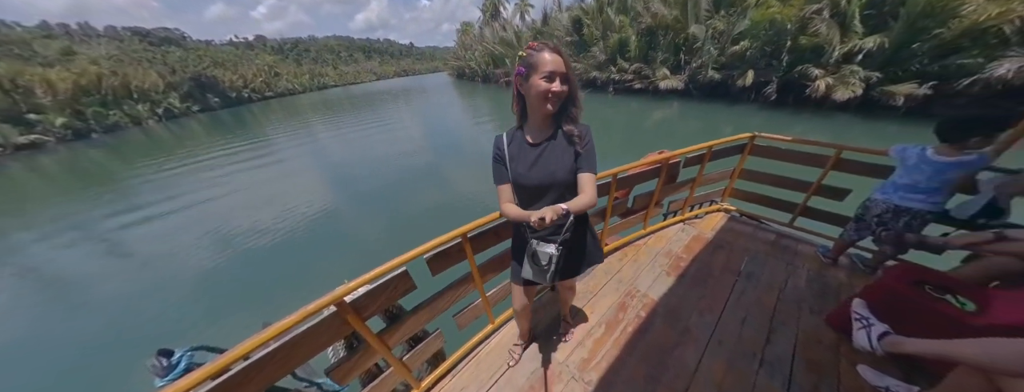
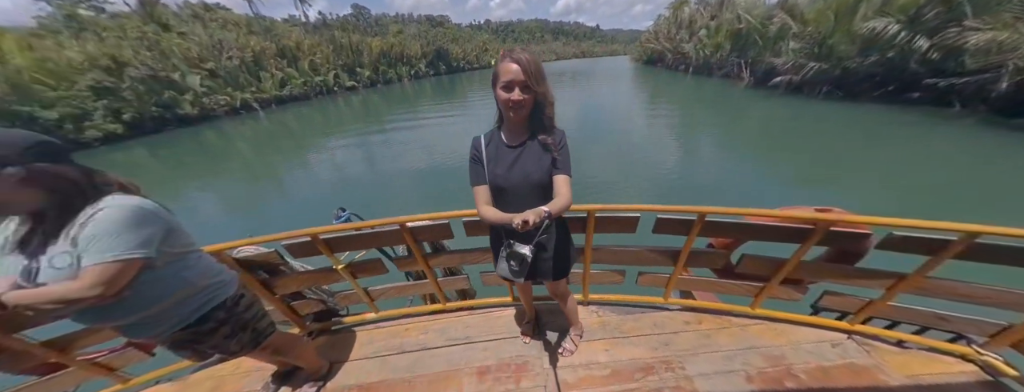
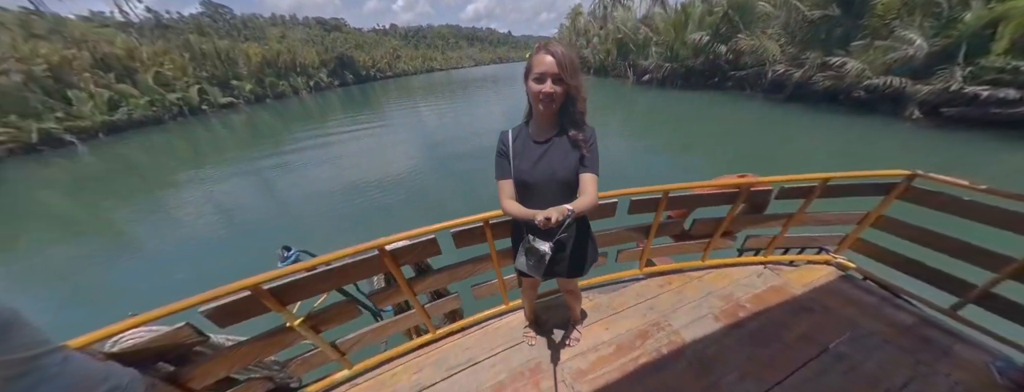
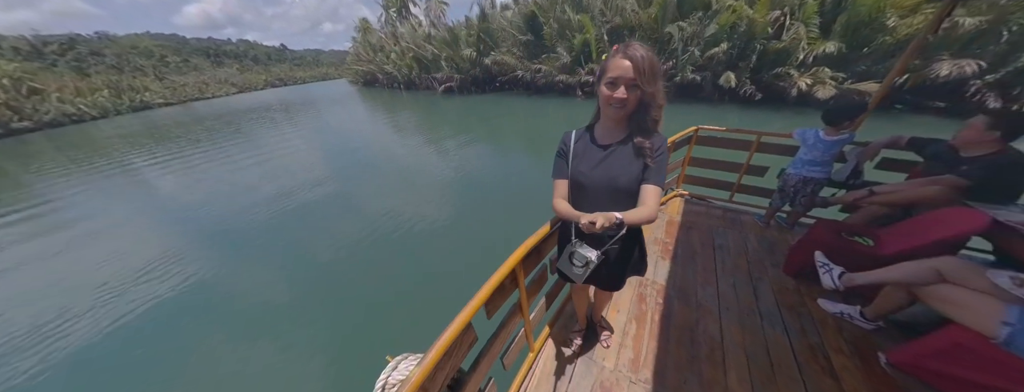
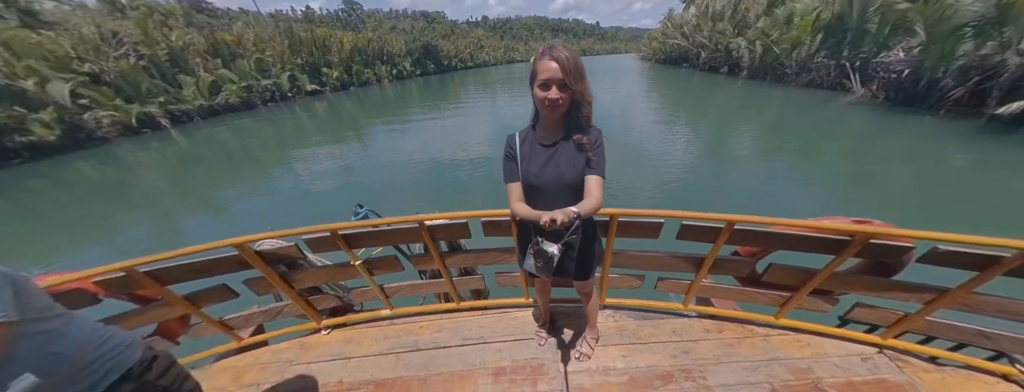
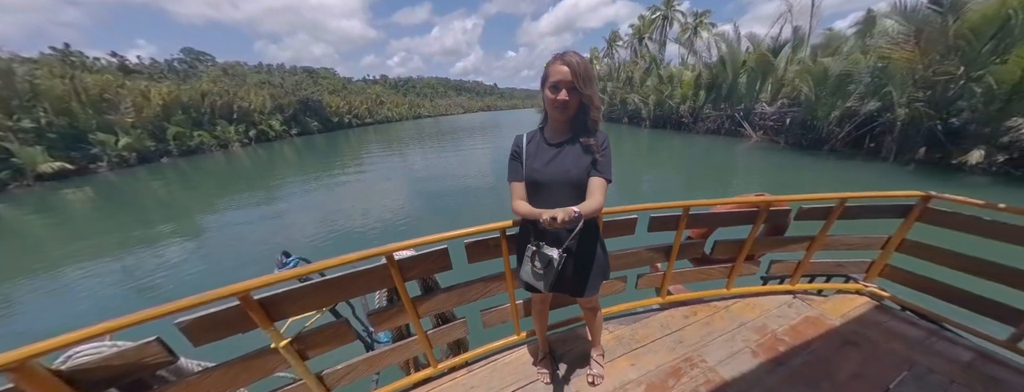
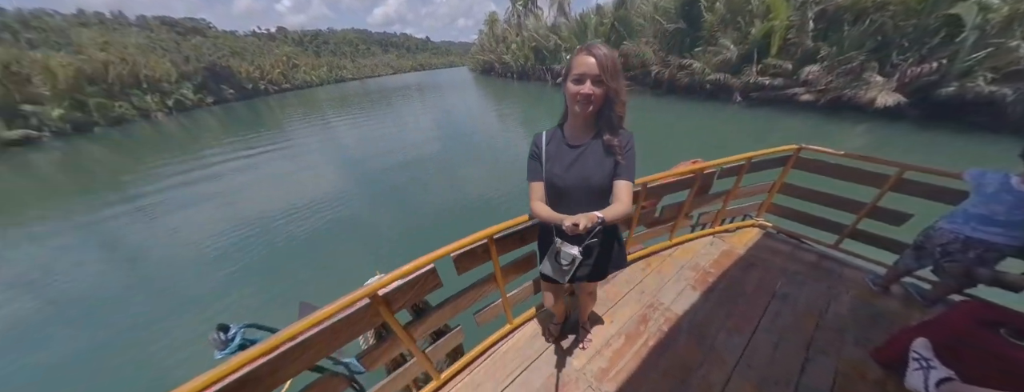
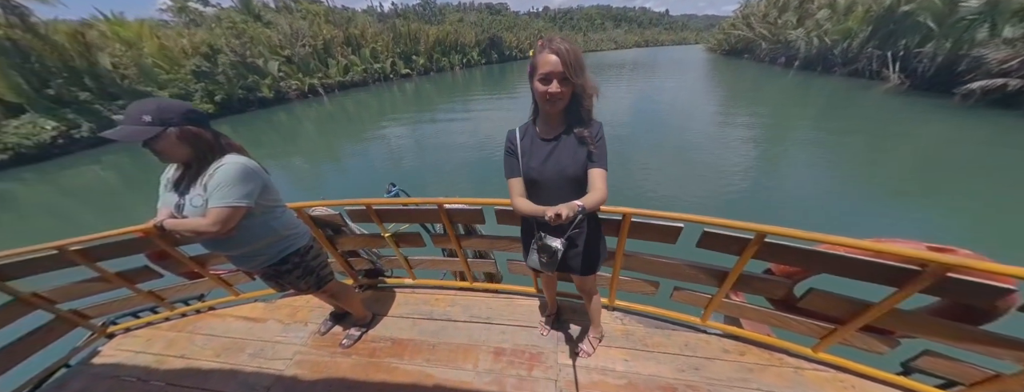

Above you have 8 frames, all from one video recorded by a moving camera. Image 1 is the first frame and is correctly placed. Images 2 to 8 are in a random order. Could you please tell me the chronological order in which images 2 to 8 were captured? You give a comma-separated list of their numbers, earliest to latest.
4, 7, 3, 2, 8, 5, 6
